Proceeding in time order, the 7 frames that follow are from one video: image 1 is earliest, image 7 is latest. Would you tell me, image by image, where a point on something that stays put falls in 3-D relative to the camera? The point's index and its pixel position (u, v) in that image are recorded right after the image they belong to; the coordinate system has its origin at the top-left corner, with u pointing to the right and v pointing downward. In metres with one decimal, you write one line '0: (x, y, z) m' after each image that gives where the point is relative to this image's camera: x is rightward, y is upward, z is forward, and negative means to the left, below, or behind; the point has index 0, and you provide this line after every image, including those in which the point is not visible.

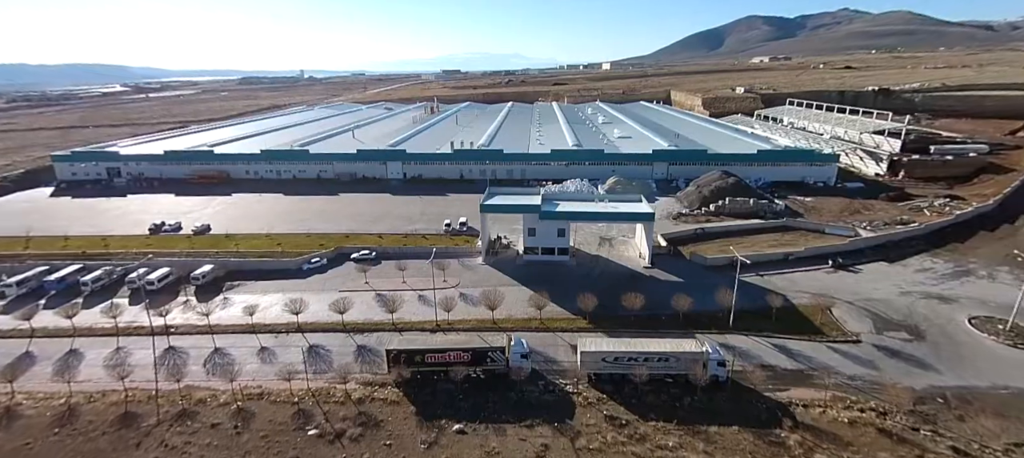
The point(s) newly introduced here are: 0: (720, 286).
0: (+7.7, -2.2, +17.1) m
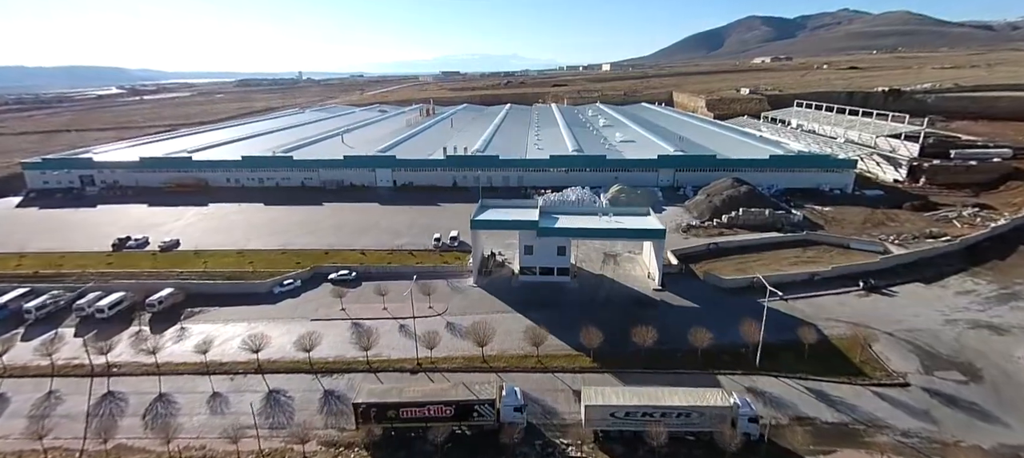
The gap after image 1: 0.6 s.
0: (+7.5, -2.9, +15.1) m
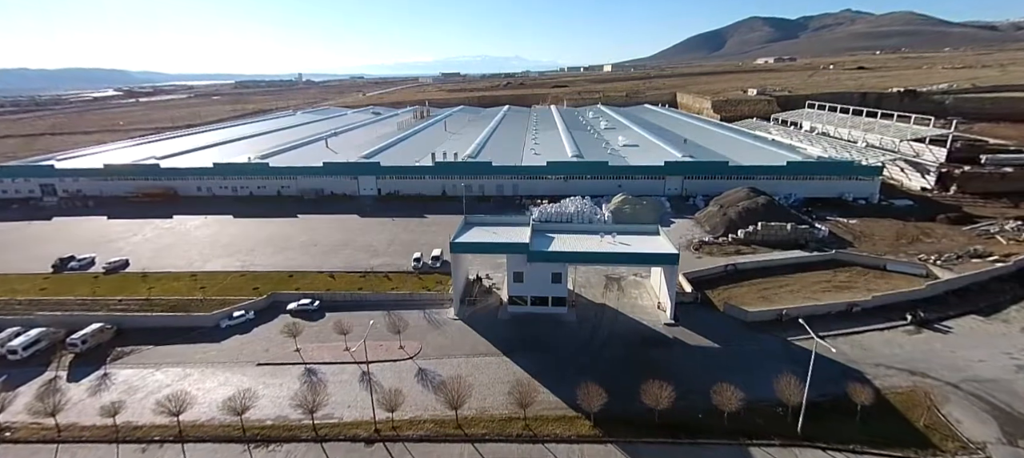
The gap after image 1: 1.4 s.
0: (+7.1, -3.6, +12.5) m
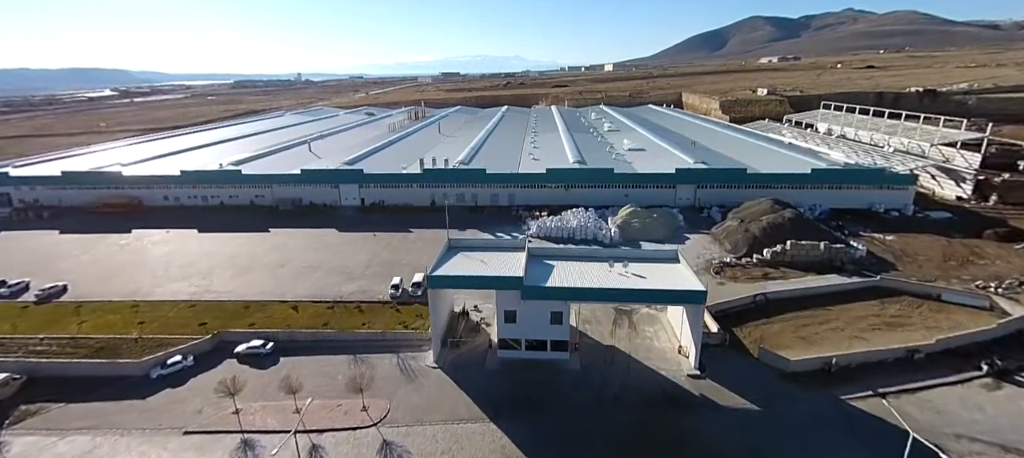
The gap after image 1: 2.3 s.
0: (+6.8, -4.5, +9.9) m
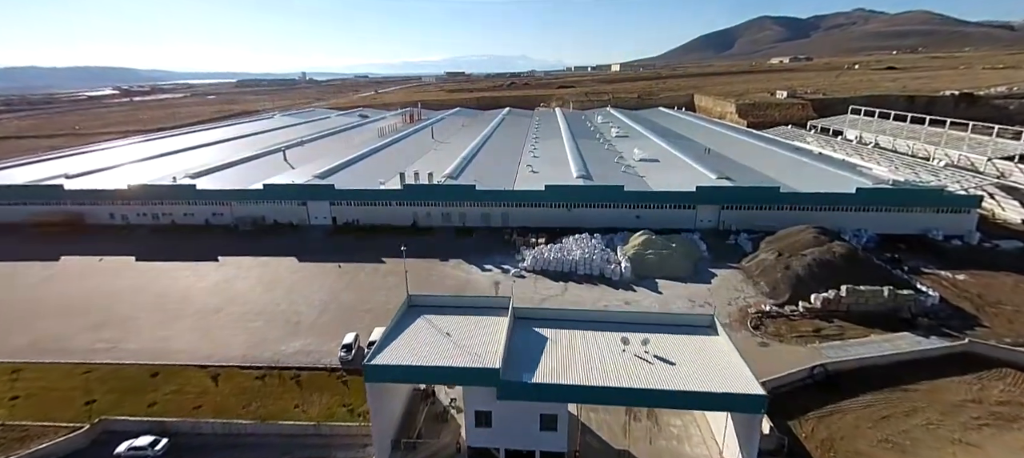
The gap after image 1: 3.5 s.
0: (+6.3, -5.8, +6.2) m
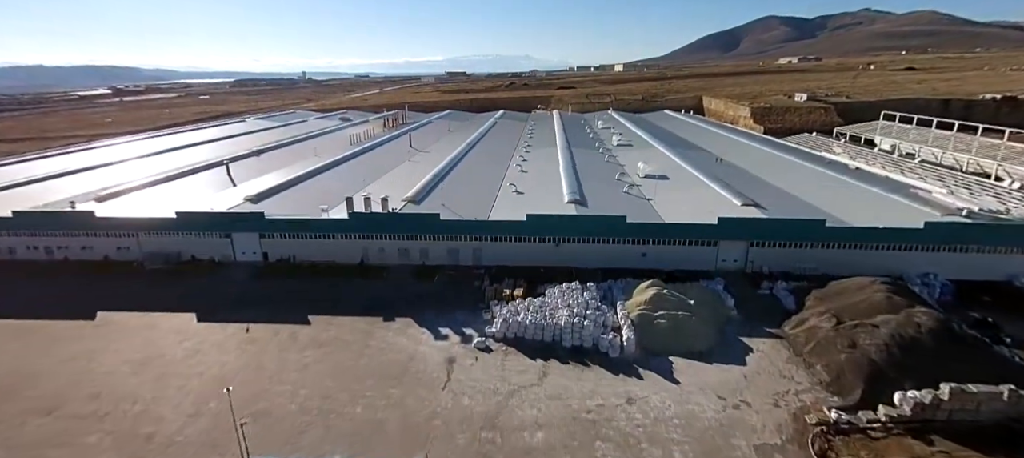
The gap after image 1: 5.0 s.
0: (+5.1, -7.4, +1.5) m
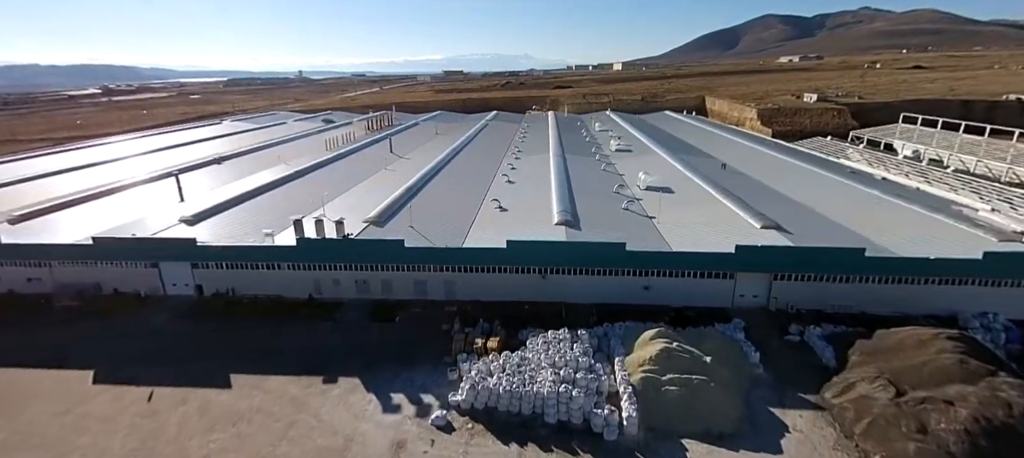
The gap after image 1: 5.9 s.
0: (+4.4, -8.5, -1.3) m
